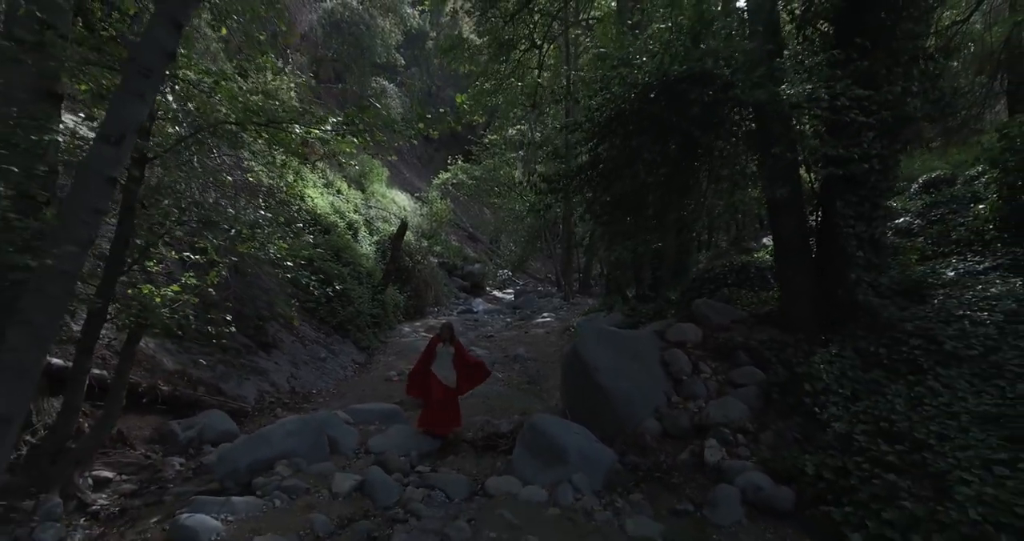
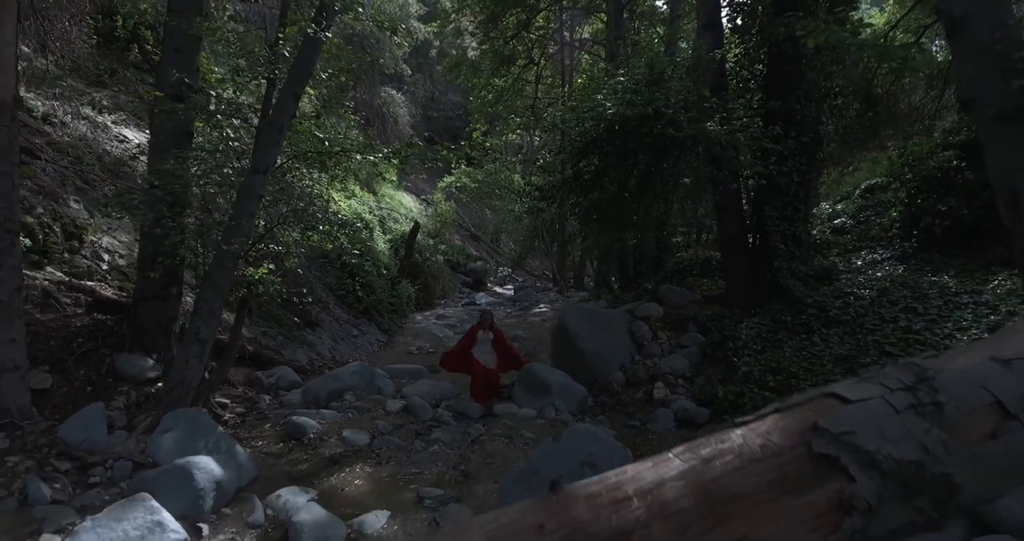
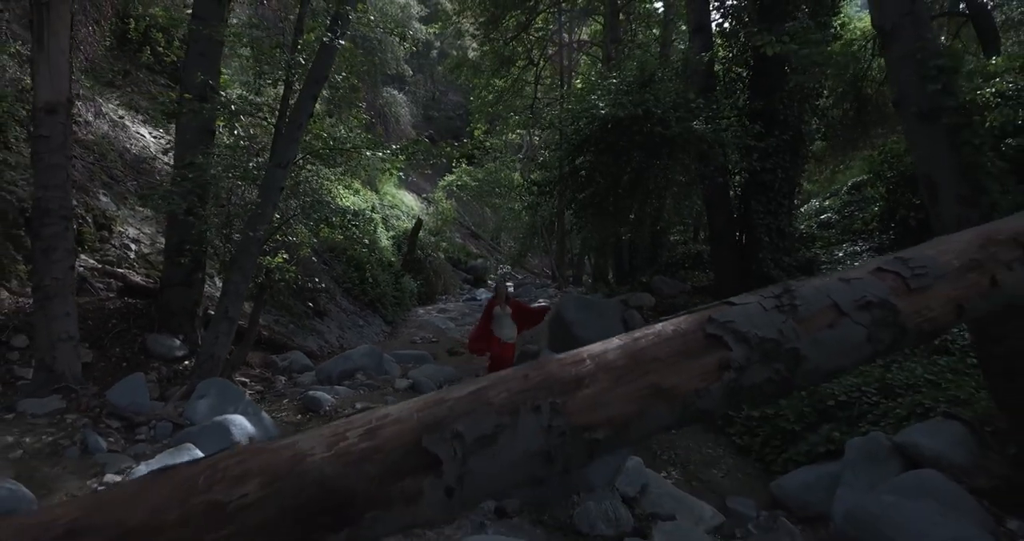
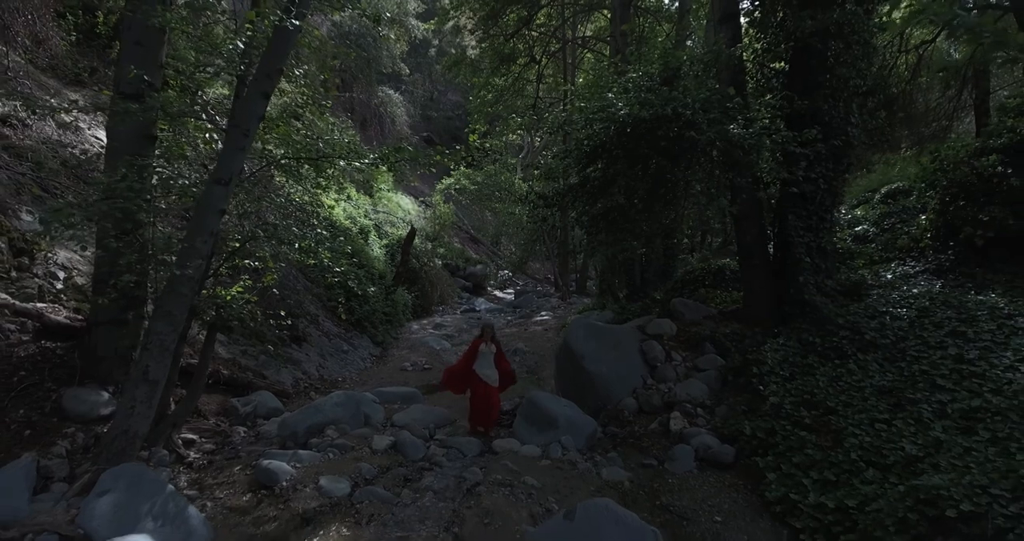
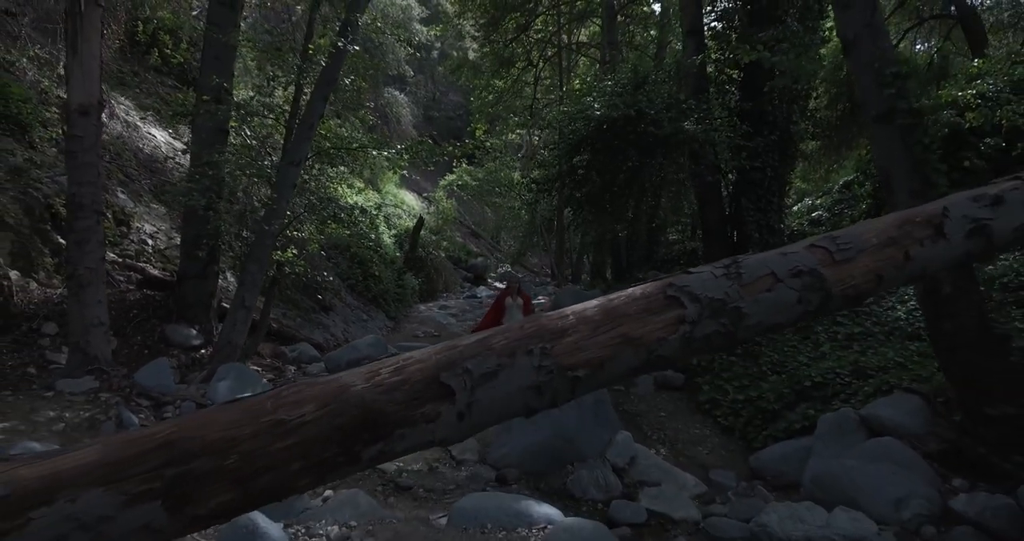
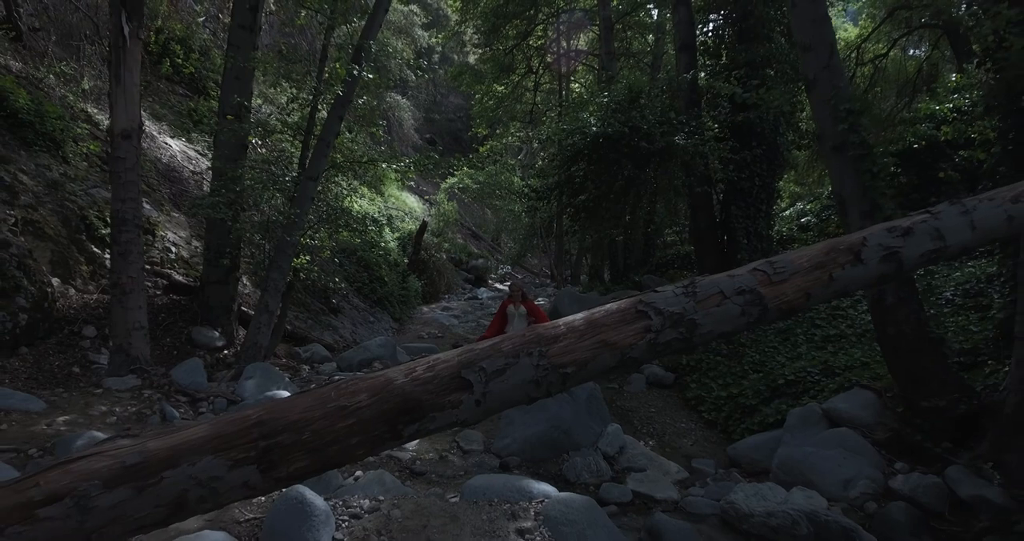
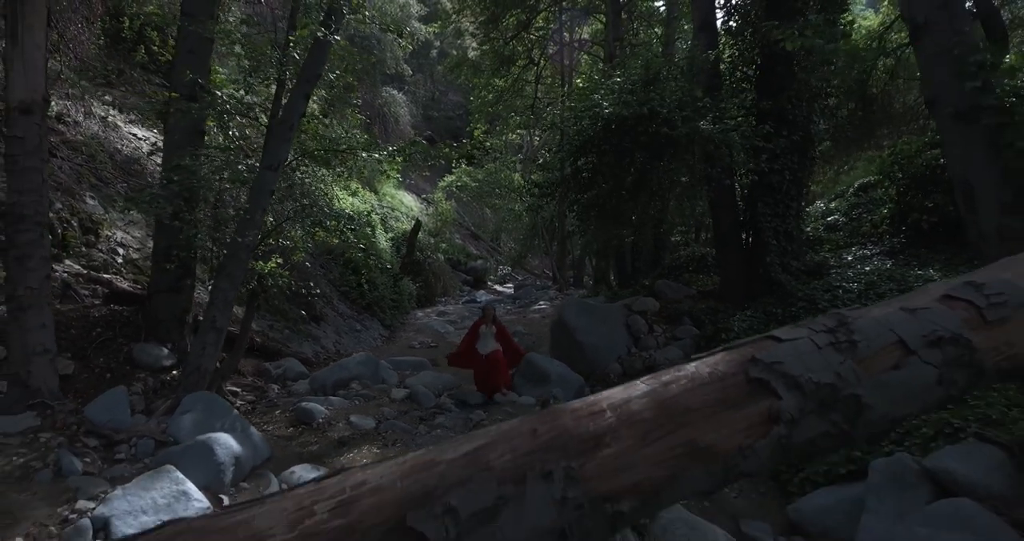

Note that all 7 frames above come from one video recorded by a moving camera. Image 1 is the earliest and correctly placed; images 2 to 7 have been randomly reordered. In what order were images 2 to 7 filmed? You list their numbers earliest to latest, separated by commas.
4, 2, 7, 3, 5, 6
